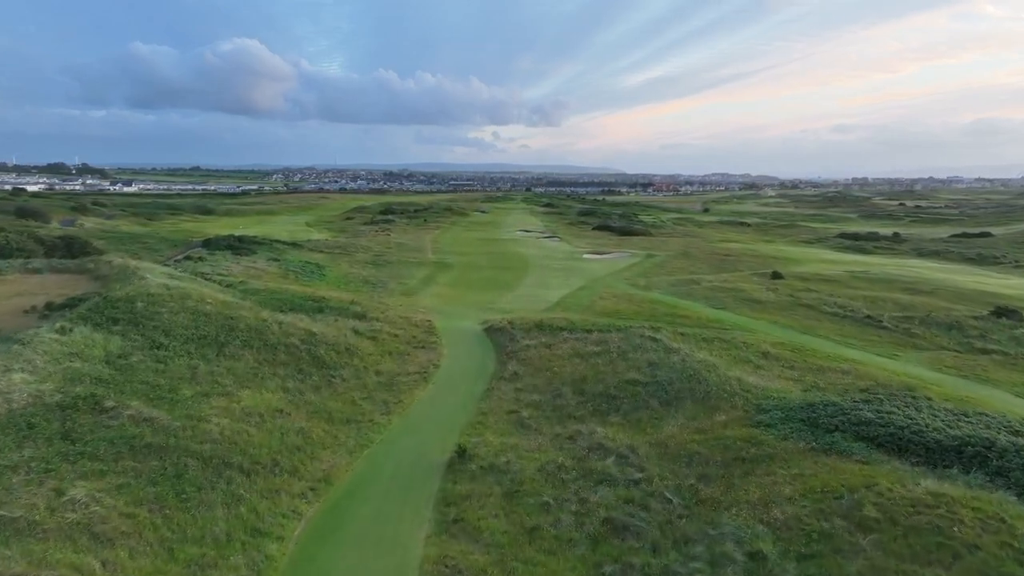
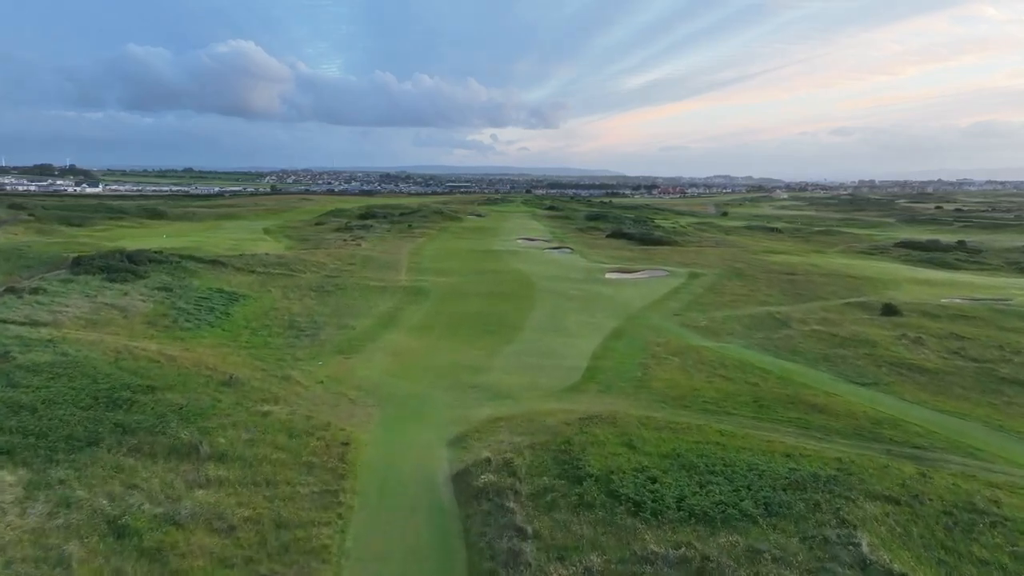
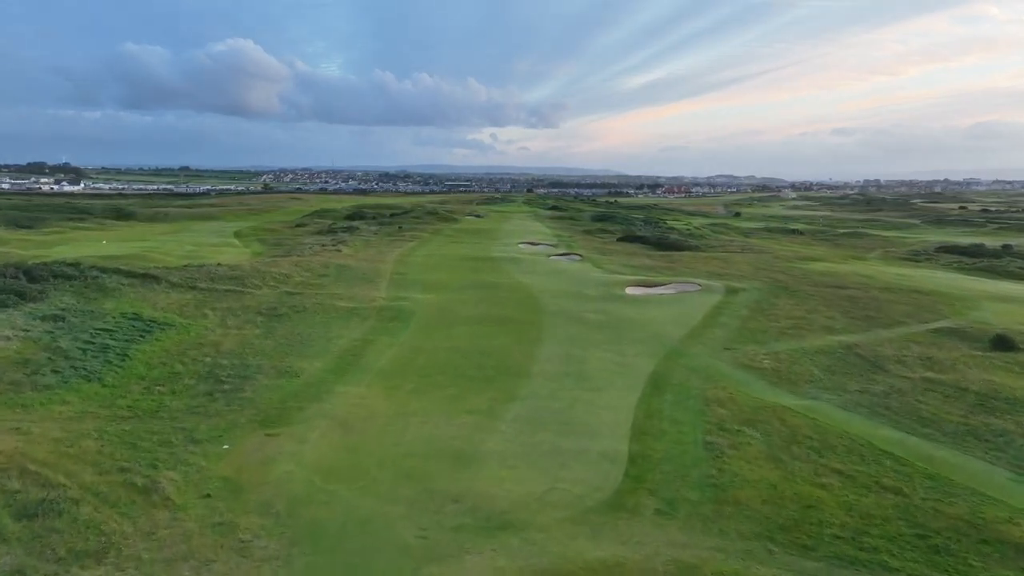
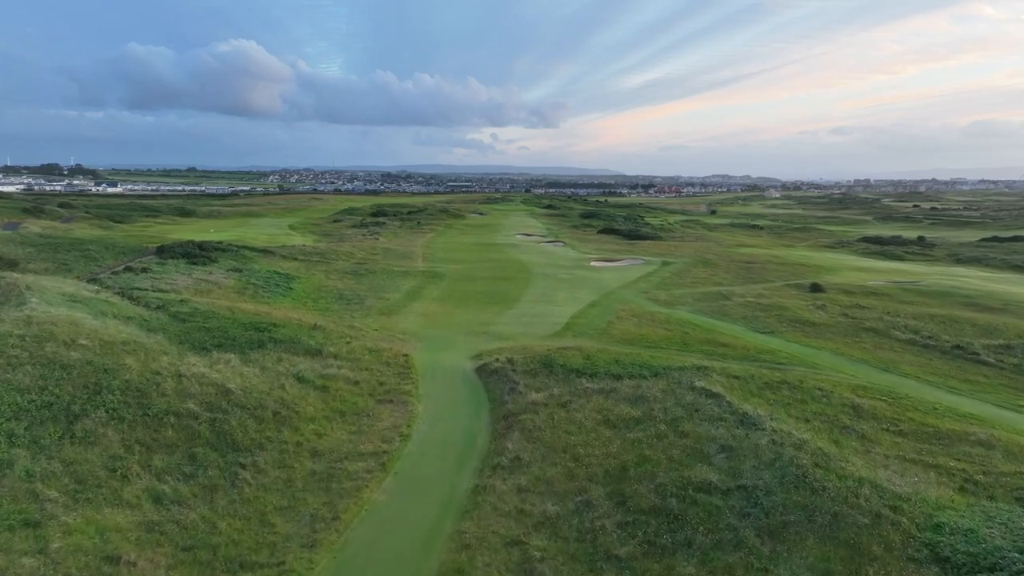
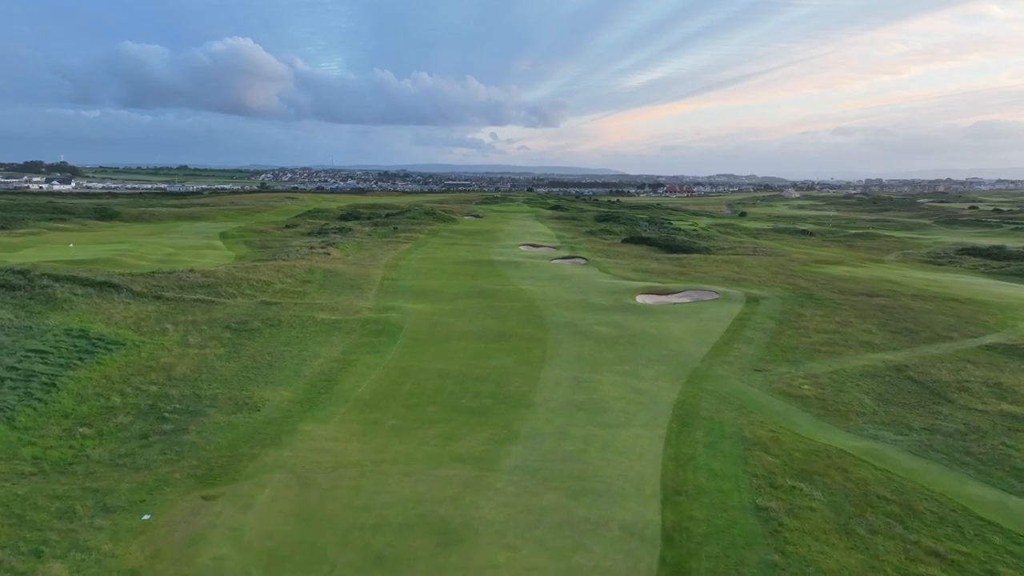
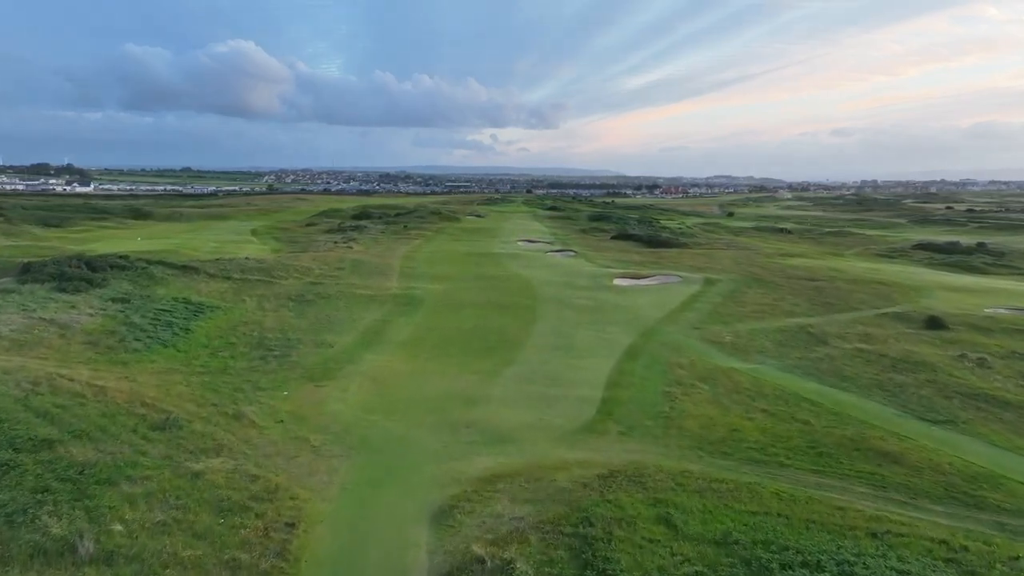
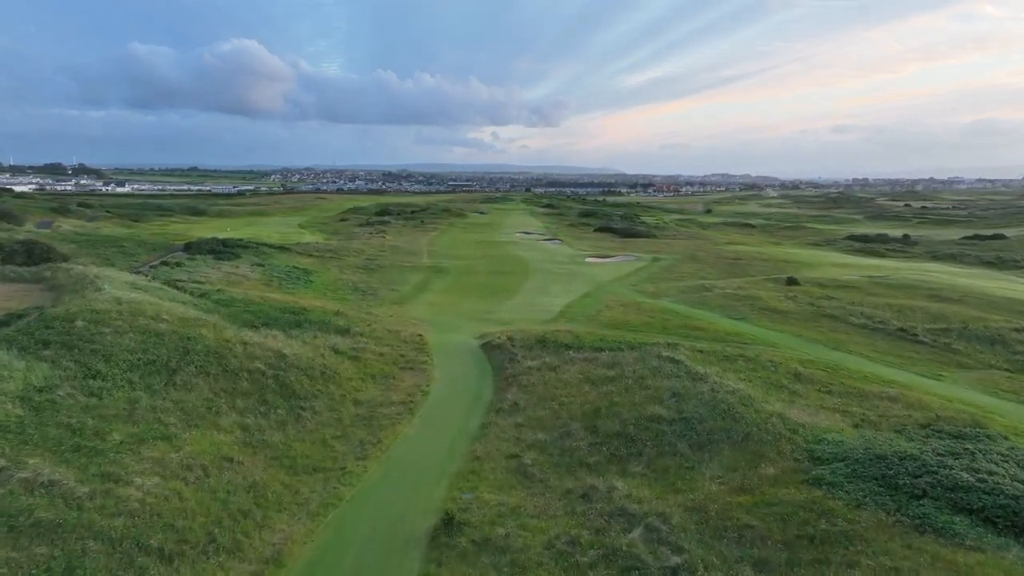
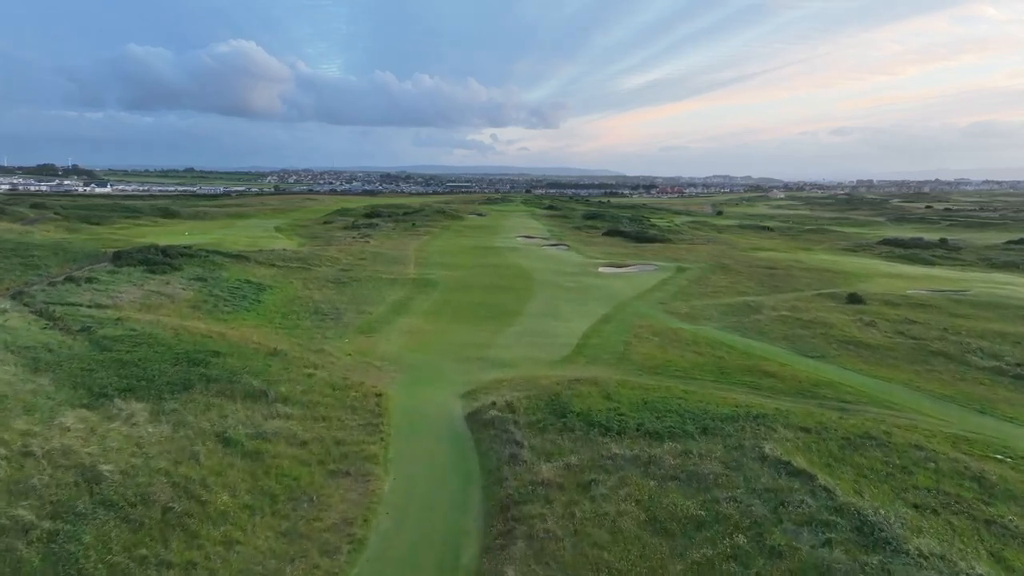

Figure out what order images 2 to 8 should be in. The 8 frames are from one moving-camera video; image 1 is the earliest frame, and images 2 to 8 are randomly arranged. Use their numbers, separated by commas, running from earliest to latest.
7, 4, 8, 2, 6, 3, 5
